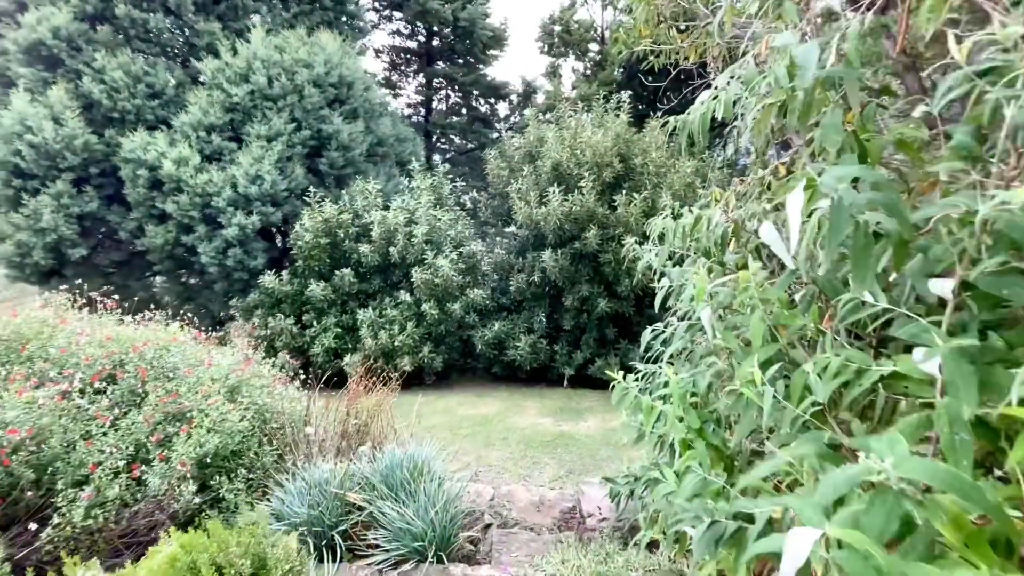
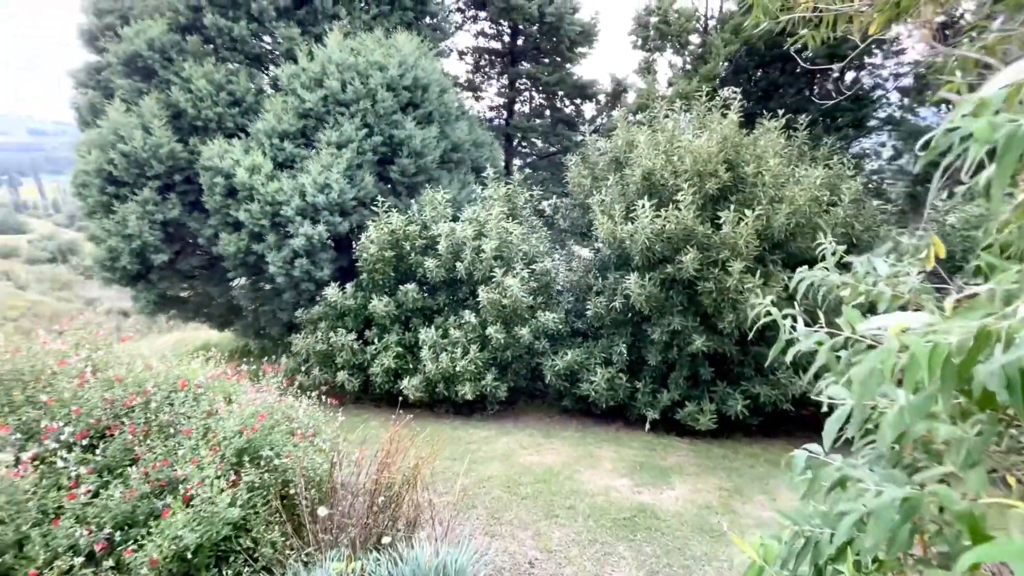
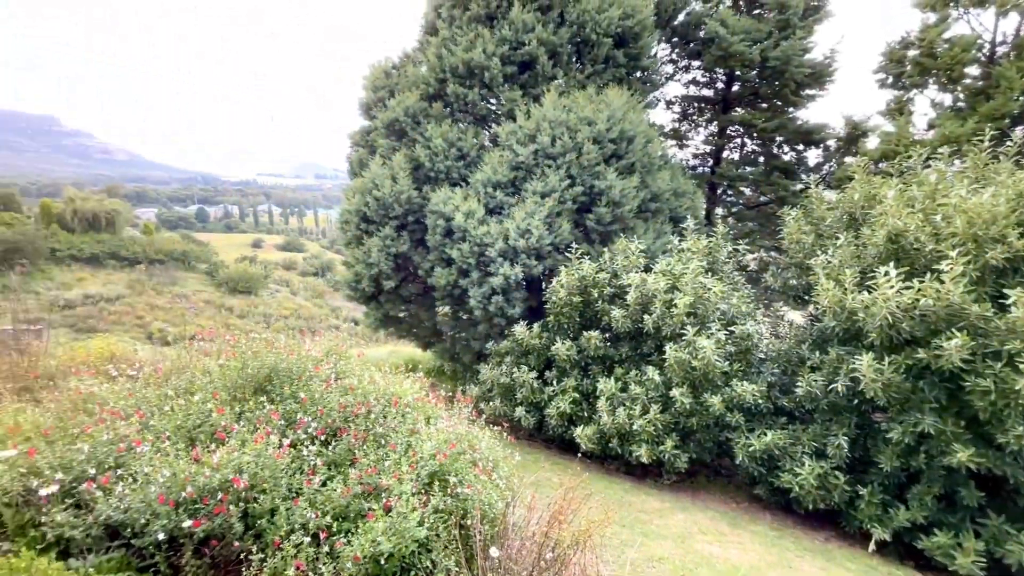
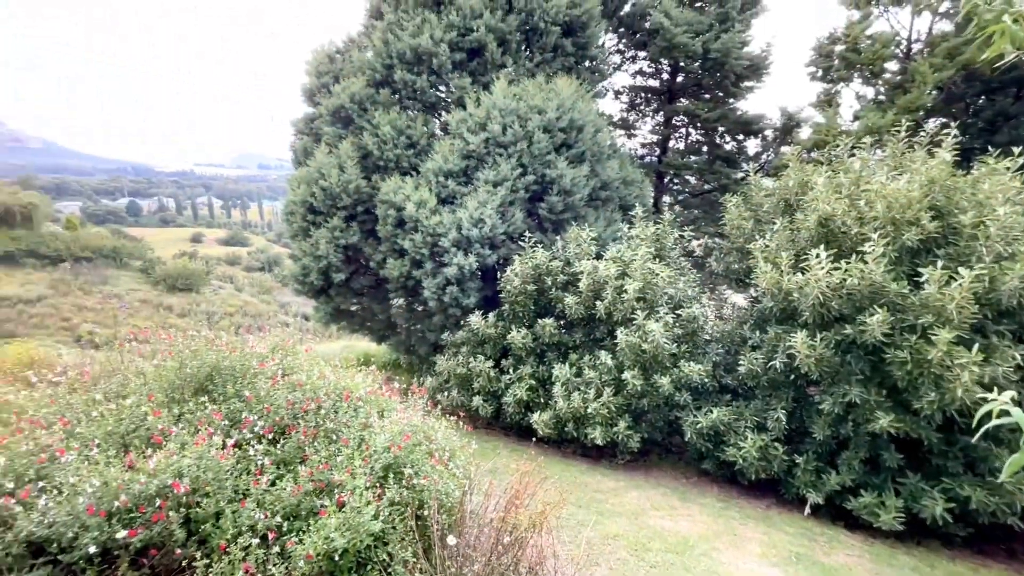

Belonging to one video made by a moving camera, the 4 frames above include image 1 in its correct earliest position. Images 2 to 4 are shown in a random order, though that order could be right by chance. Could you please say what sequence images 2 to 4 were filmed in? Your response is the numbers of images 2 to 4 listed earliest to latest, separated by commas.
2, 4, 3
